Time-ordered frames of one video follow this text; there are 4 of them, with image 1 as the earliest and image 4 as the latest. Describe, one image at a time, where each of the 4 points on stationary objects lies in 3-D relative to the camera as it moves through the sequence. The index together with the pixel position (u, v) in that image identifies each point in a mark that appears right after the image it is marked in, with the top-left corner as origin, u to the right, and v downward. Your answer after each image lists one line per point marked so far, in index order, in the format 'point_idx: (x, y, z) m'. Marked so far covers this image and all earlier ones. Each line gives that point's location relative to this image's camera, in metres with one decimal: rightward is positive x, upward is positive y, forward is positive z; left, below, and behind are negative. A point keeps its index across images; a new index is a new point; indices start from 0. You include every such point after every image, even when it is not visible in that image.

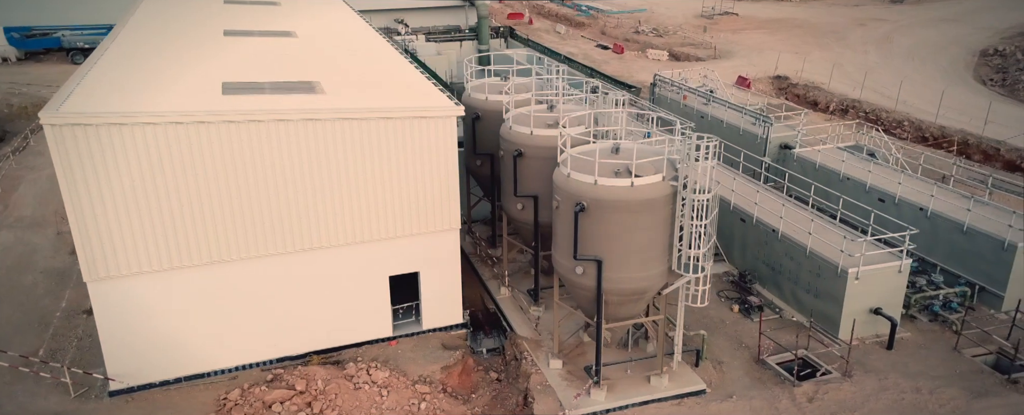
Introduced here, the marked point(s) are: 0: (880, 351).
0: (+8.6, -3.4, +17.6) m
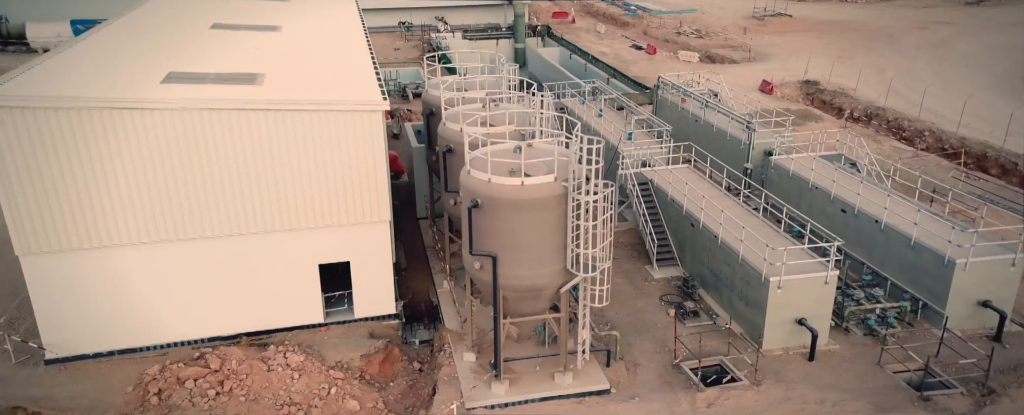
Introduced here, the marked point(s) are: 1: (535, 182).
0: (+6.7, -3.6, +17.3) m
1: (+0.5, +0.5, +14.1) m
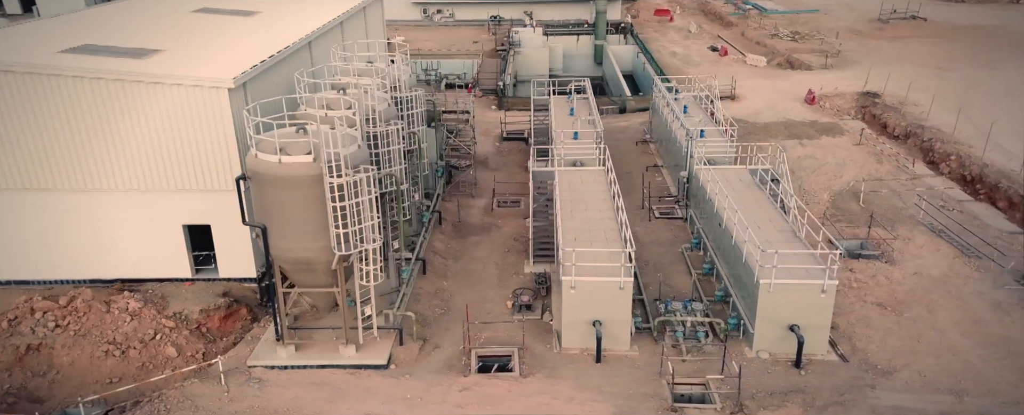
0: (+1.7, -3.6, +17.5) m
1: (-4.5, +1.0, +15.4) m
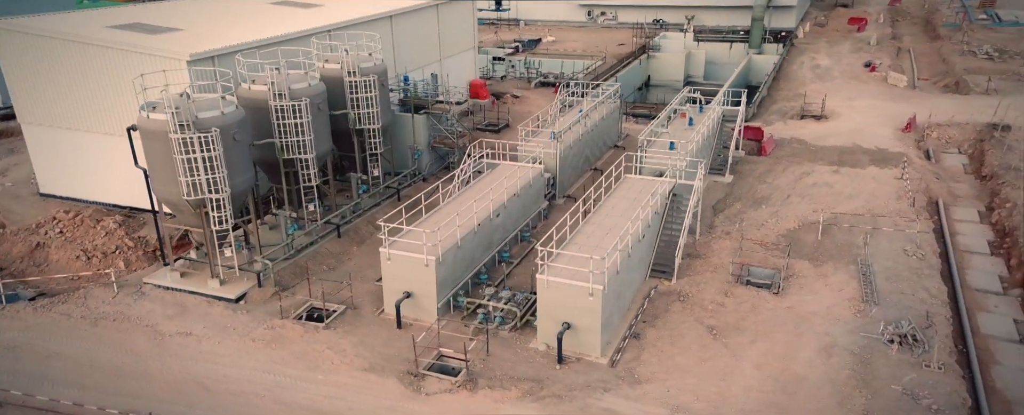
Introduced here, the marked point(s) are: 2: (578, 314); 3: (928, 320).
0: (-3.2, -3.1, +19.8) m
1: (-9.2, +2.2, +19.5) m
2: (+1.6, -2.5, +17.9) m
3: (+11.0, -3.0, +19.9) m
